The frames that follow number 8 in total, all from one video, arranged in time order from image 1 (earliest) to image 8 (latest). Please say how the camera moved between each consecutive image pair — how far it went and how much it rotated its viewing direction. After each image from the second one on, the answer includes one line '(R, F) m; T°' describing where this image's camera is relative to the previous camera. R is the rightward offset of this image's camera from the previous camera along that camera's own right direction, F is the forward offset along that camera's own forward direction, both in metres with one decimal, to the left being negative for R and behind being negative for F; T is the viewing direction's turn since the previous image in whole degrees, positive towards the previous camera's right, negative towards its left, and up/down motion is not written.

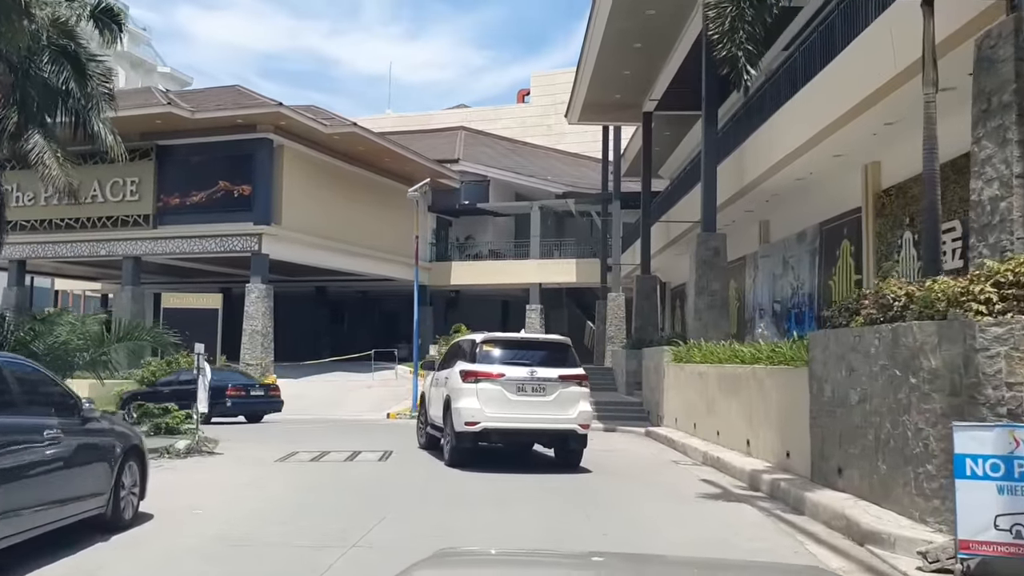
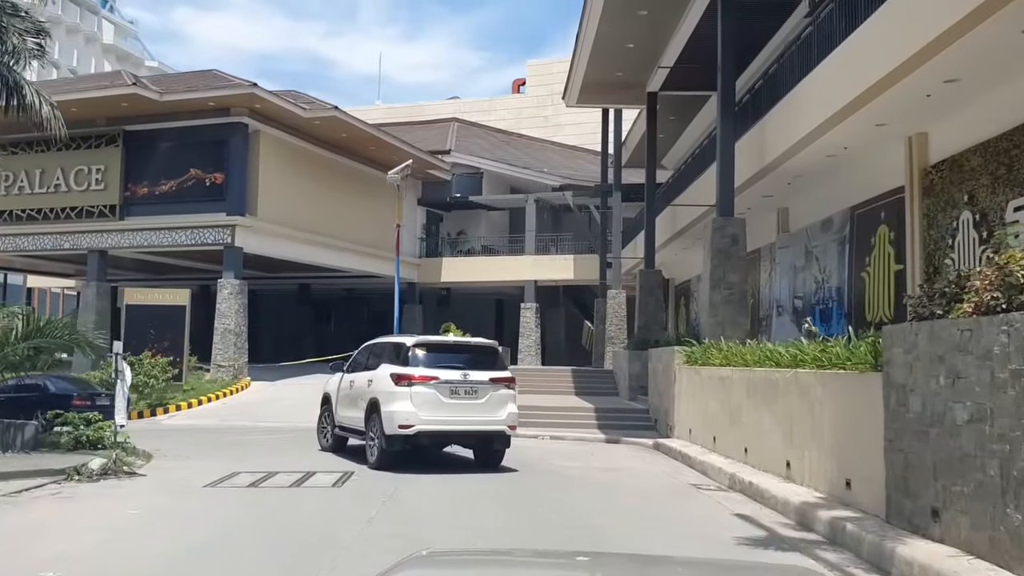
(+0.1, +2.1) m; 0°
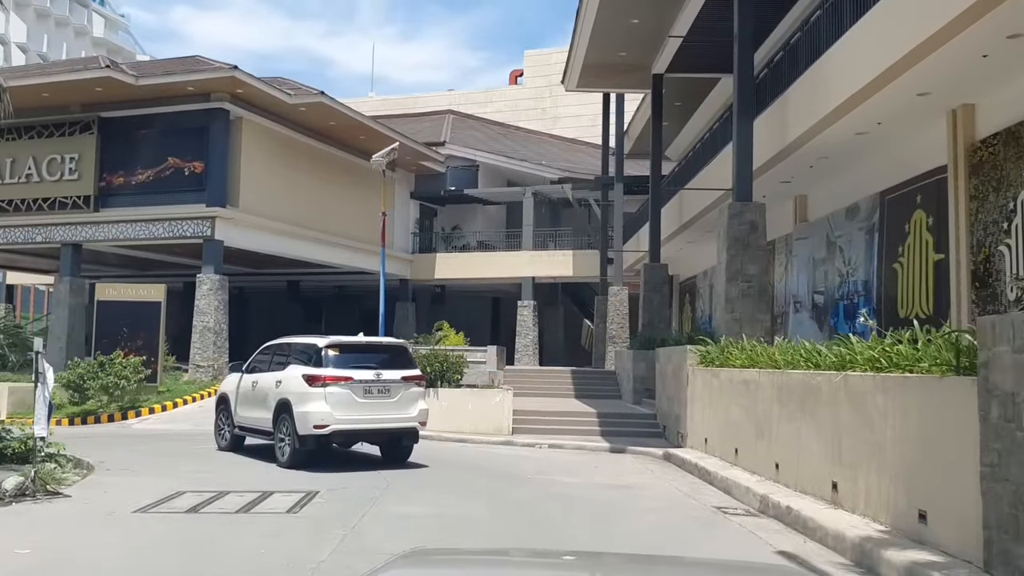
(+0.1, +1.5) m; 0°
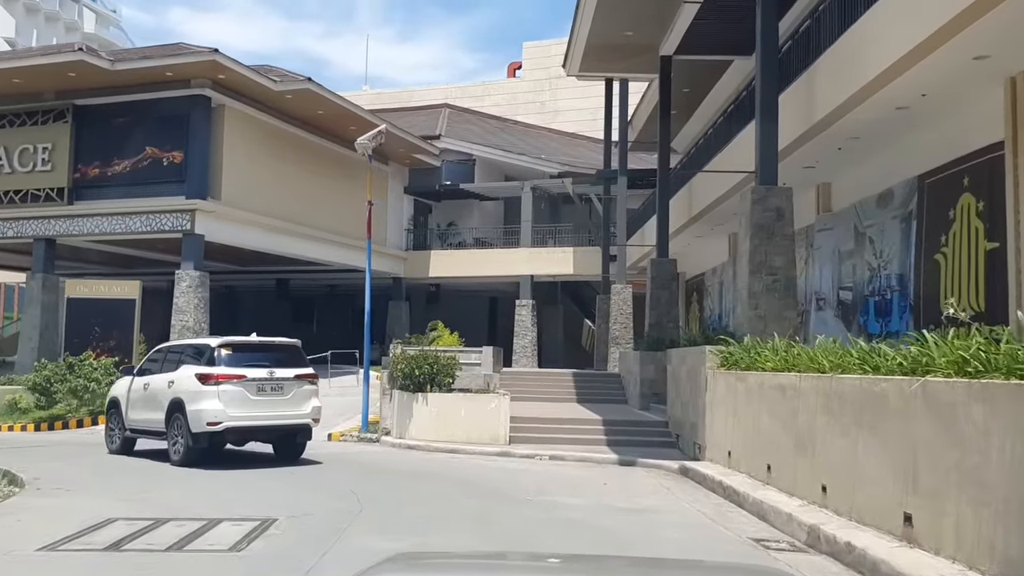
(0.0, +1.5) m; 0°
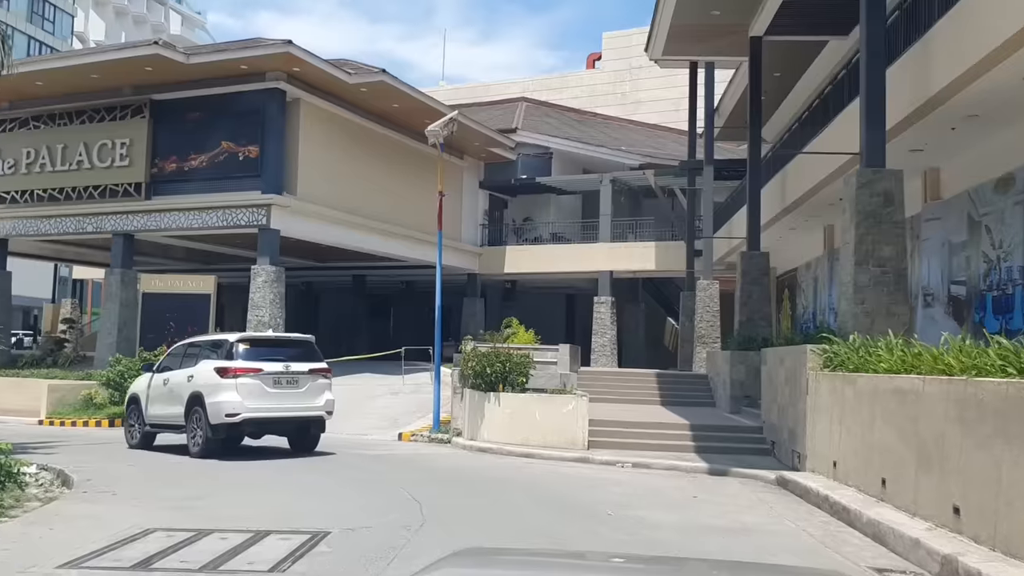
(0.0, +0.9) m; -5°
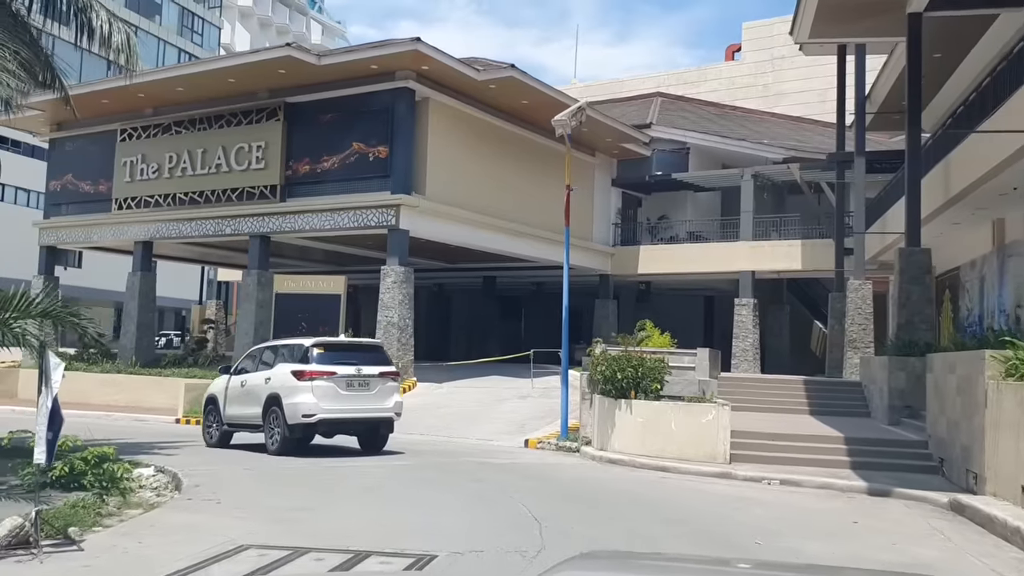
(0.0, +0.8) m; -8°
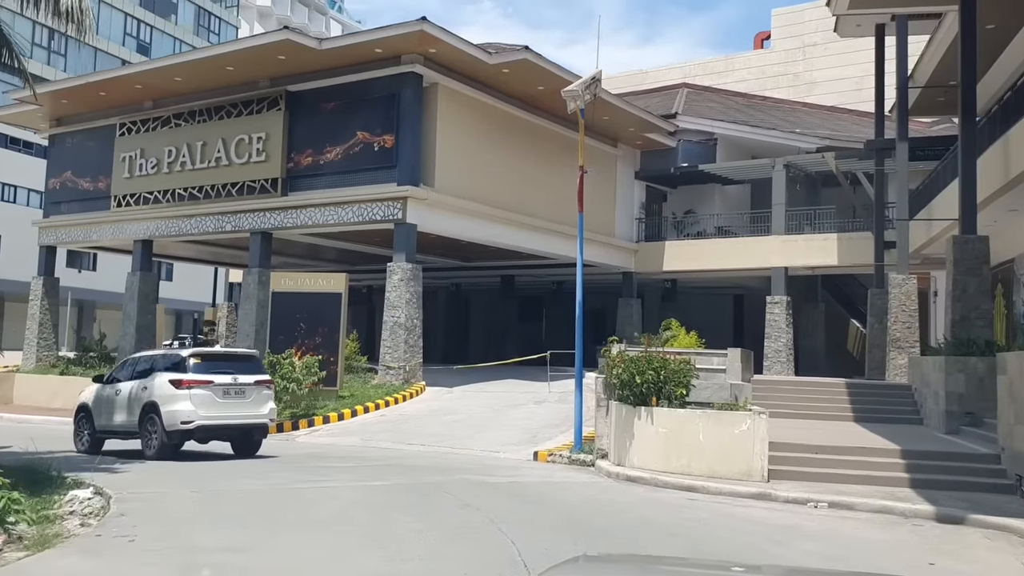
(+0.3, +1.6) m; -2°
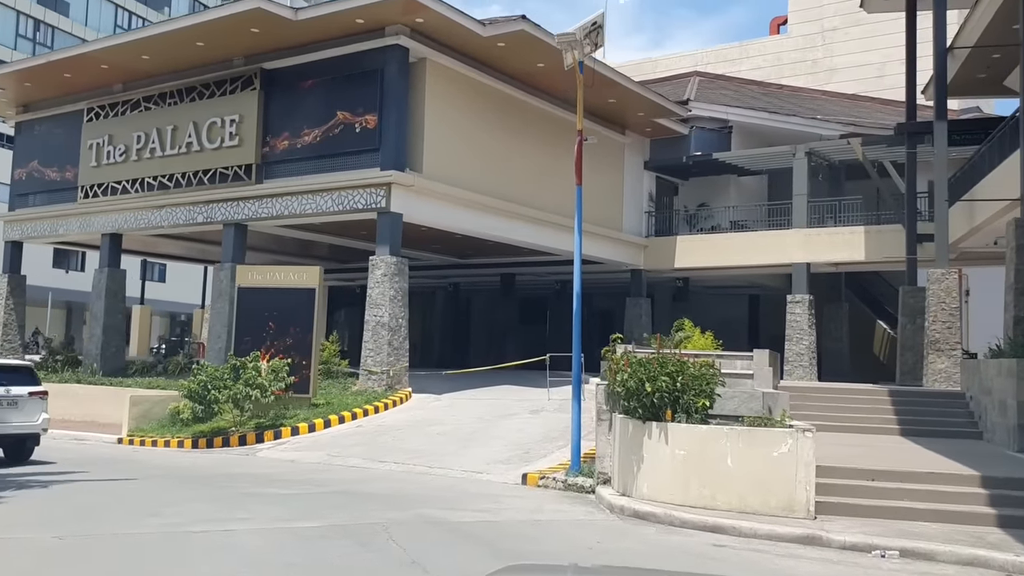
(+0.3, +2.2) m; 0°
